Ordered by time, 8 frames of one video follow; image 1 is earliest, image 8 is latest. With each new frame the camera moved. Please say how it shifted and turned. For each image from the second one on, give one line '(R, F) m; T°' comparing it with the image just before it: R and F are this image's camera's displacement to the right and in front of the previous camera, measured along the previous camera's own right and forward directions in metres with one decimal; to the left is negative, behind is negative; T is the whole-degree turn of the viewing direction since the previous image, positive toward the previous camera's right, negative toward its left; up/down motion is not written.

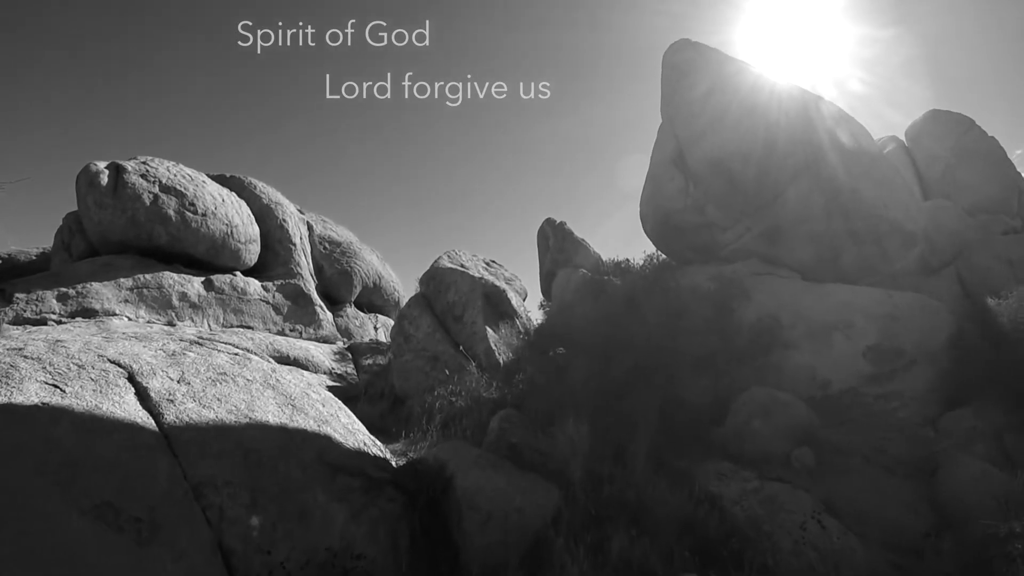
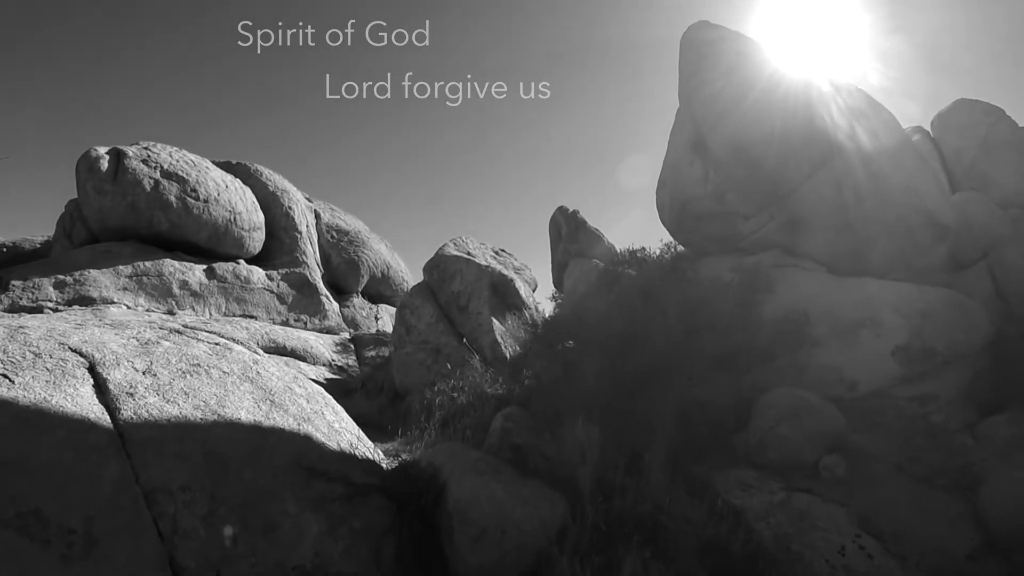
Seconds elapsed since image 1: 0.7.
(+0.1, +0.7) m; -1°
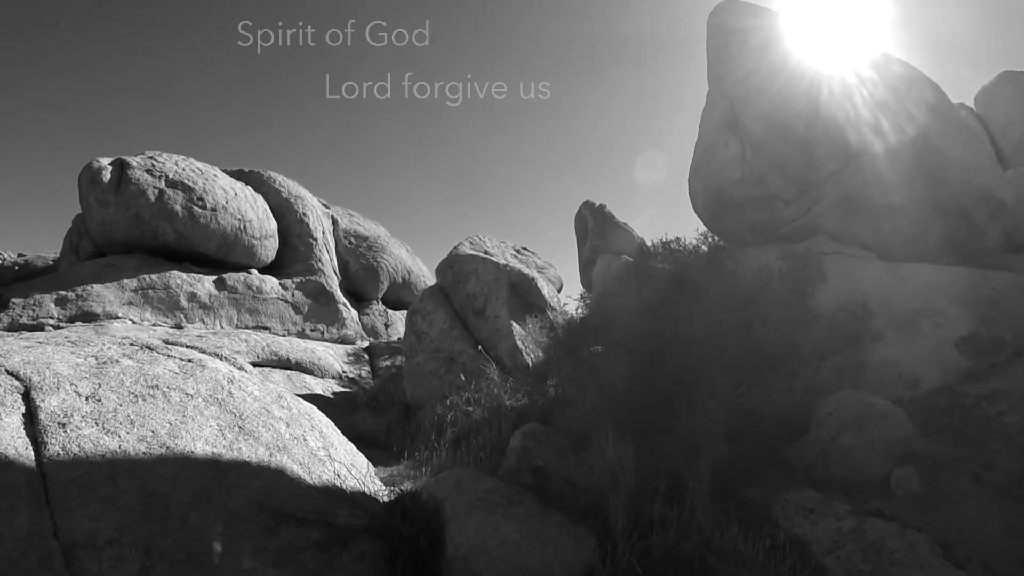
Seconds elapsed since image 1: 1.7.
(+0.1, +1.1) m; -2°
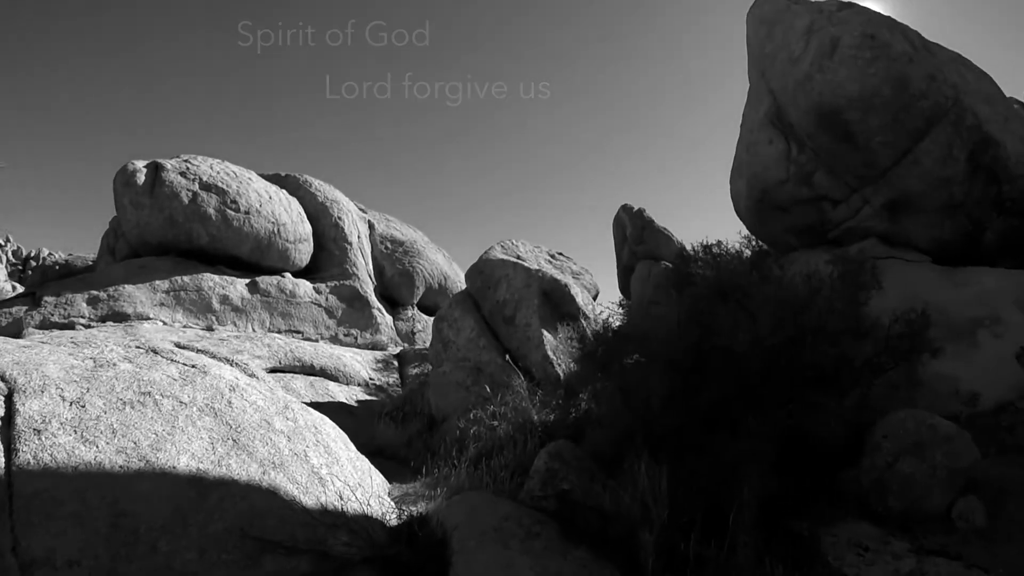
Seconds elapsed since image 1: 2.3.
(+0.1, +0.5) m; -3°
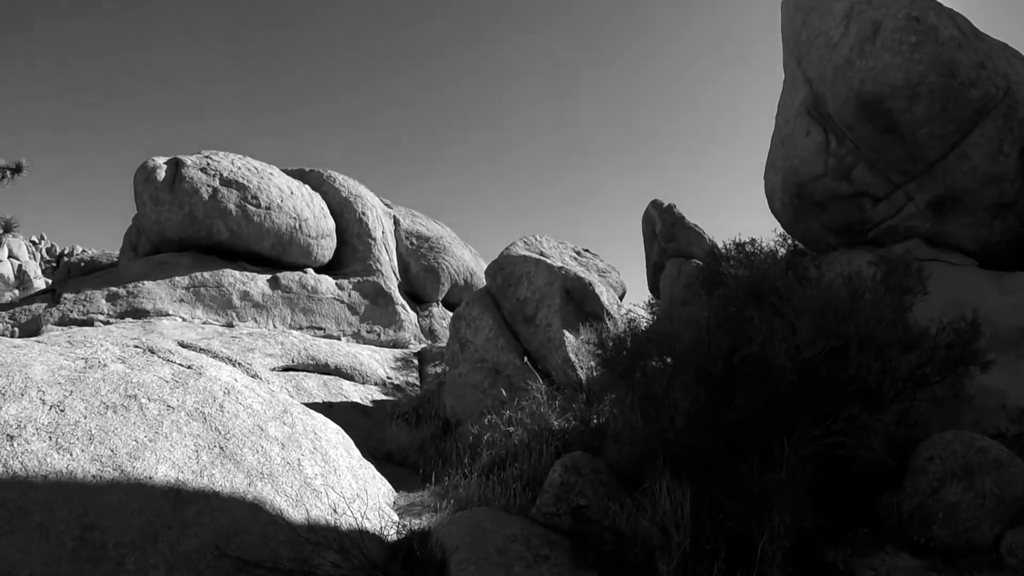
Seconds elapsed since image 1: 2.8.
(+0.1, +0.4) m; -2°
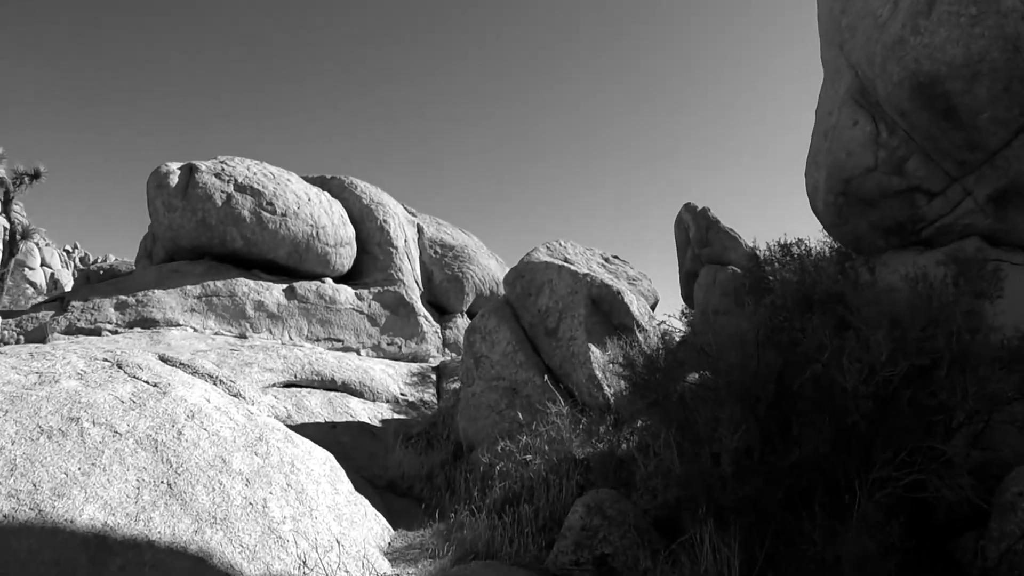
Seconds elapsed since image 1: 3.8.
(+0.1, +0.8) m; -2°
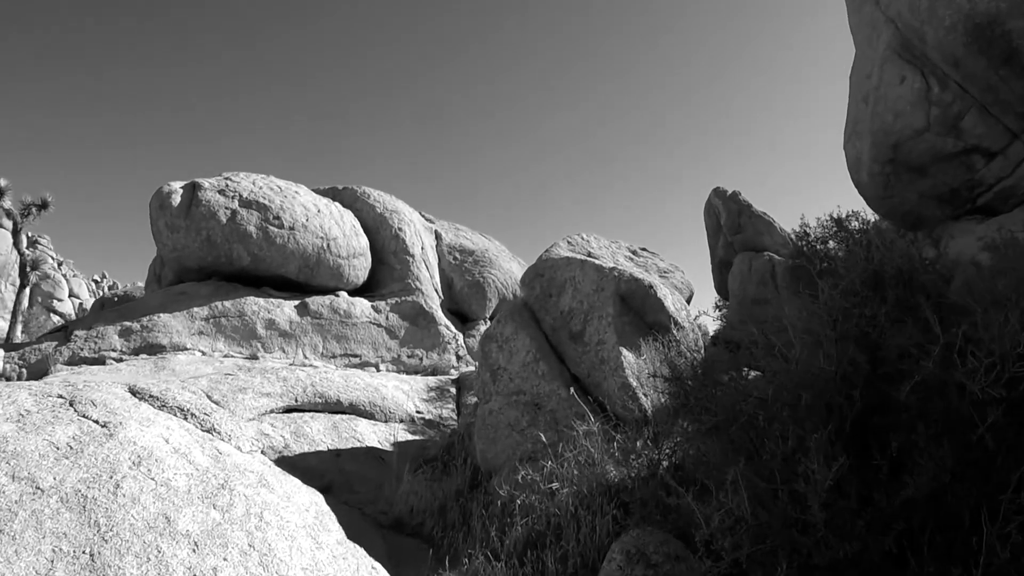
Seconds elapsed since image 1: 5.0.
(+0.1, +0.9) m; -2°
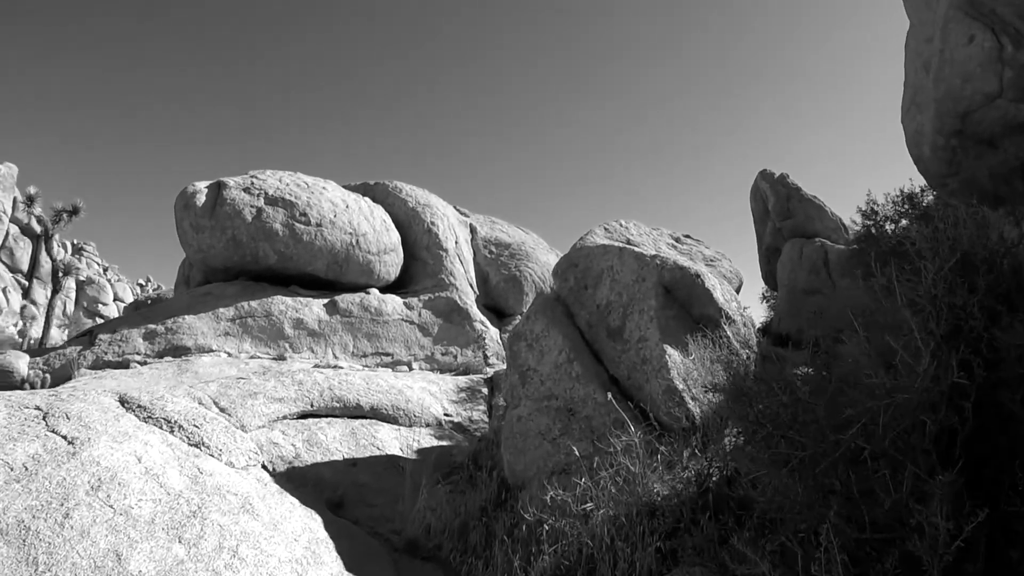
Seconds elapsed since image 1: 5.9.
(+0.1, +0.6) m; -3°
